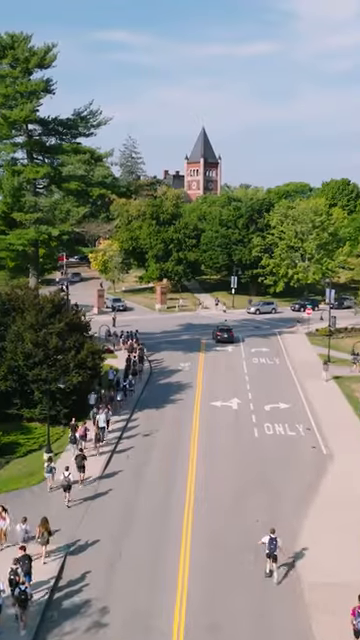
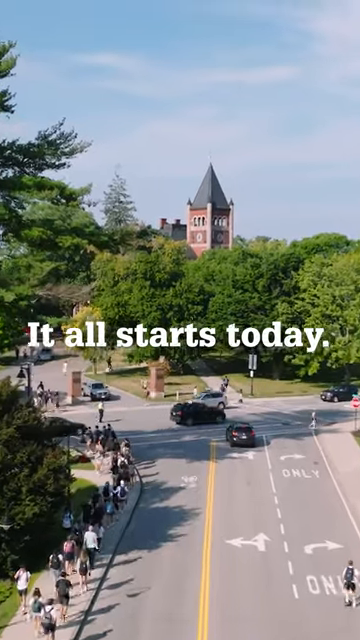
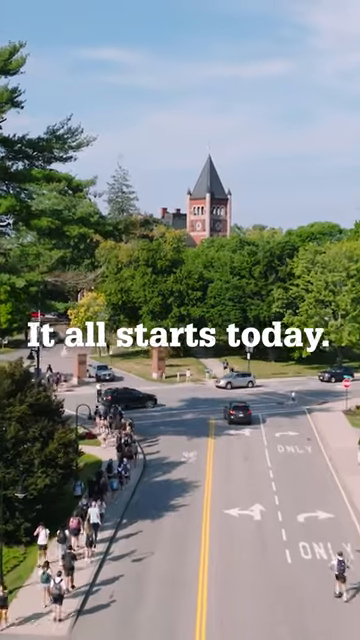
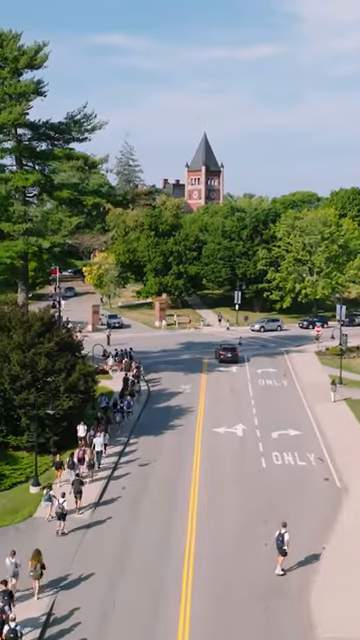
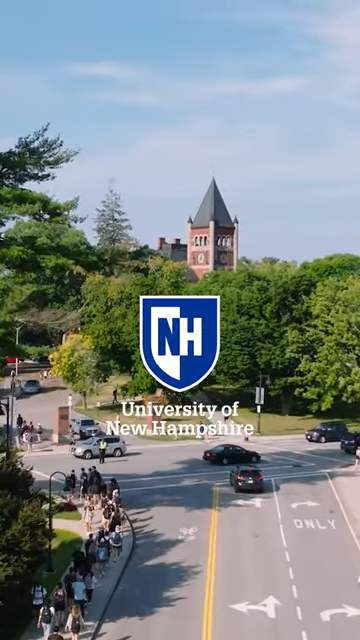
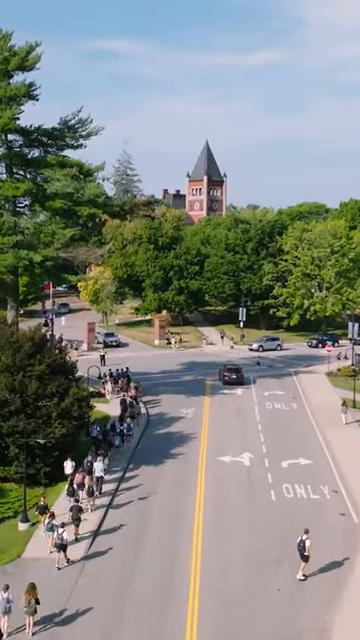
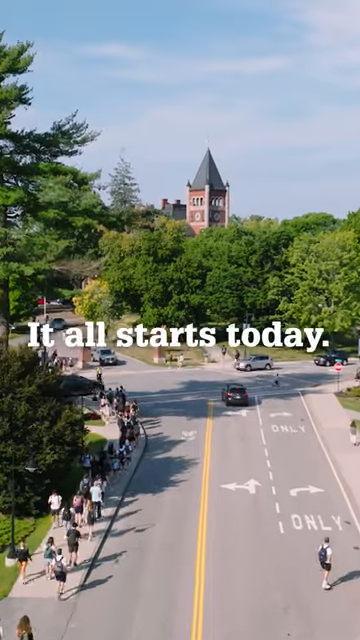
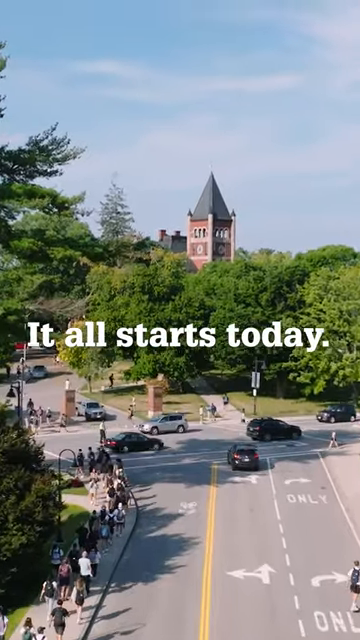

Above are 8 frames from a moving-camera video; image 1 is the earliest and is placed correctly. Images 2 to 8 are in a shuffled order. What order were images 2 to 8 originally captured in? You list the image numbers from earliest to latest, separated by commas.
4, 6, 7, 3, 2, 8, 5
